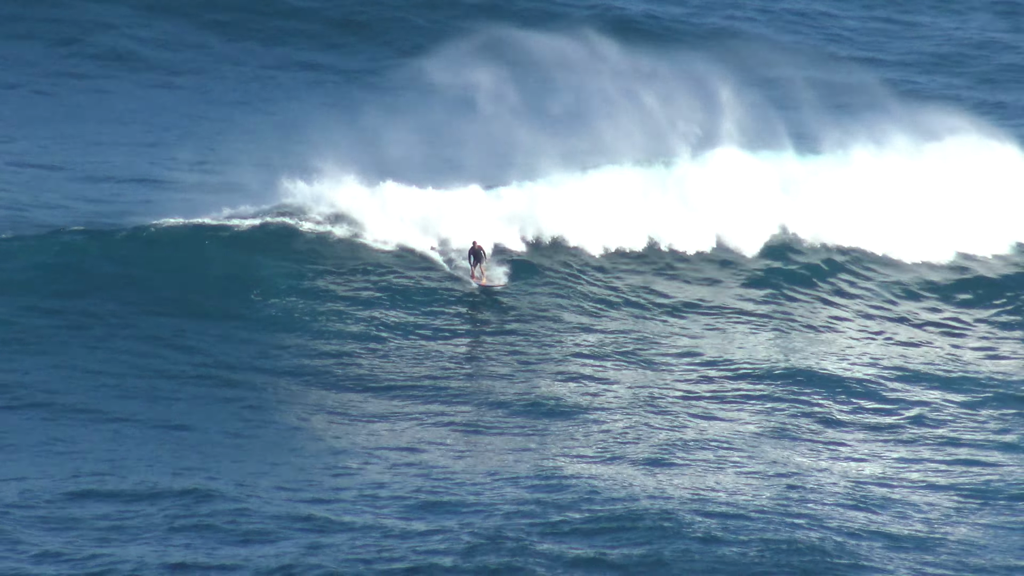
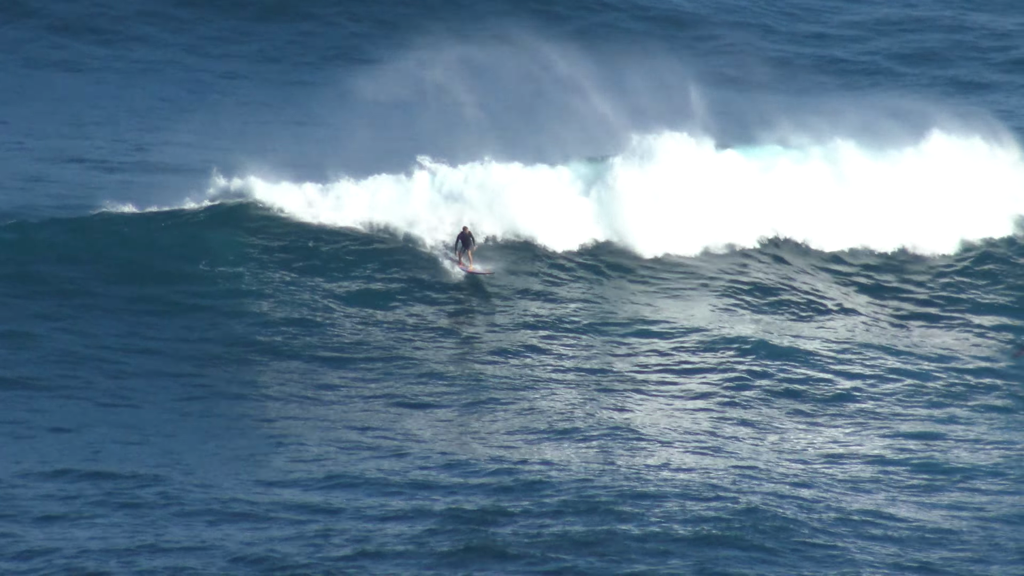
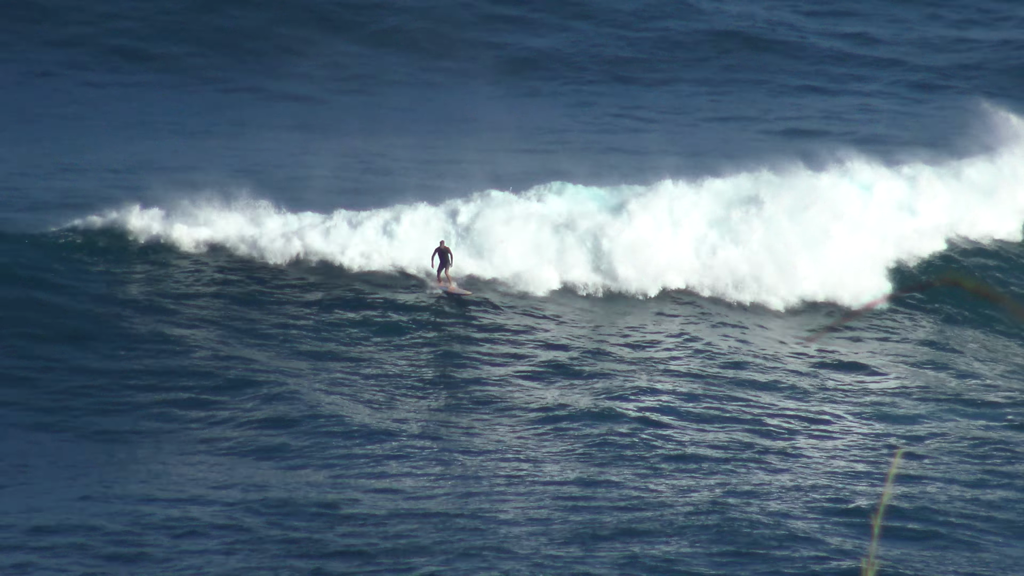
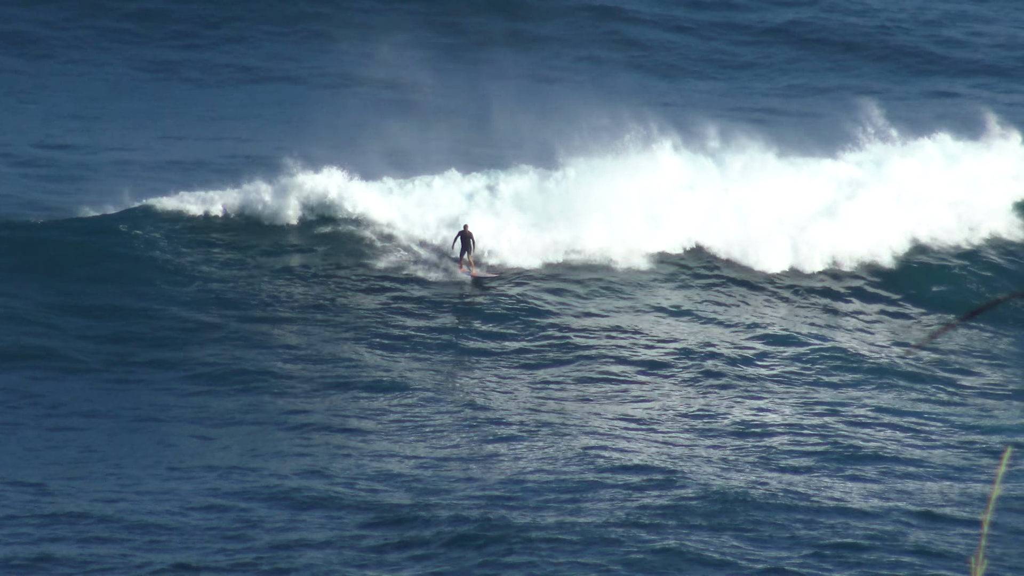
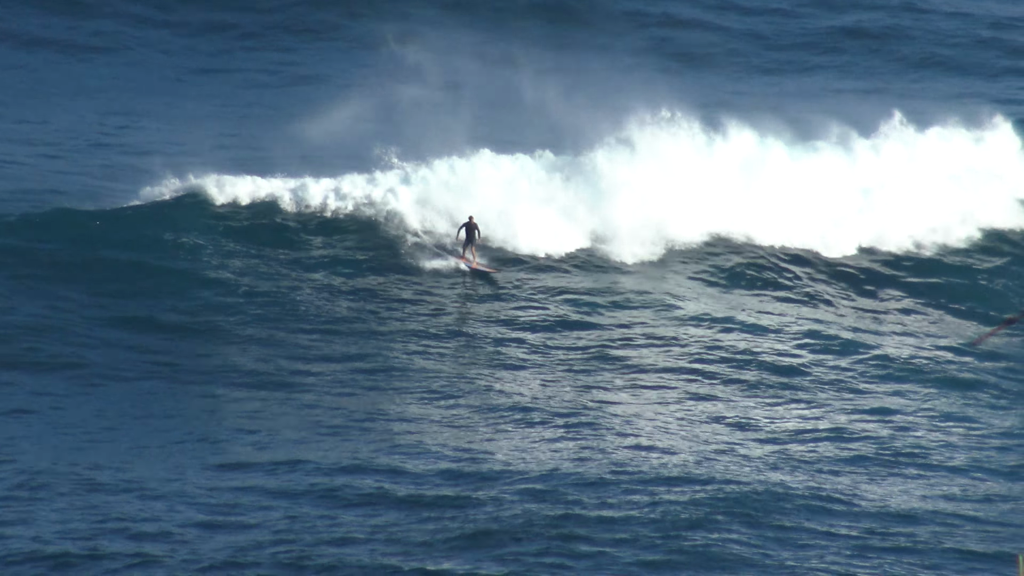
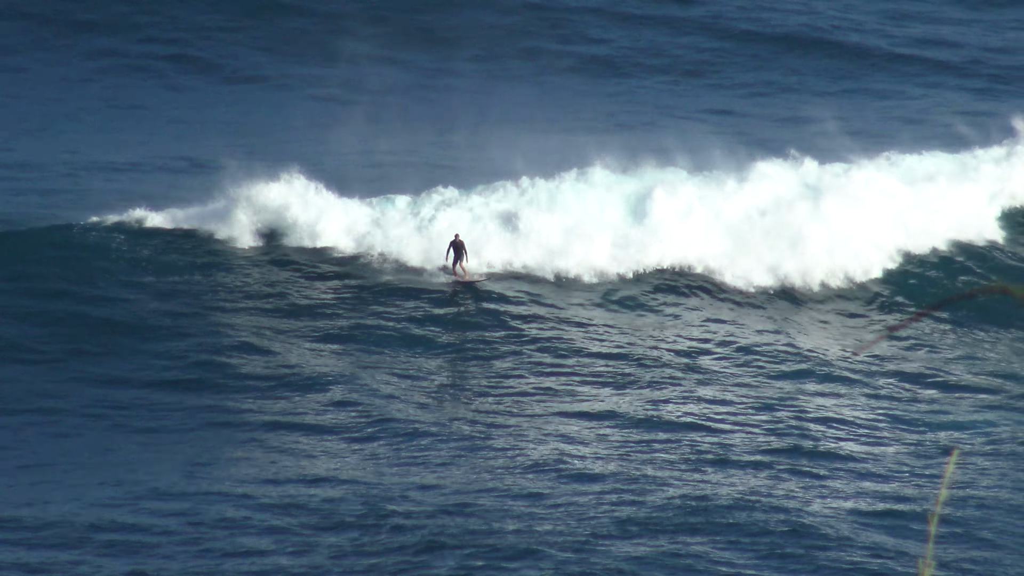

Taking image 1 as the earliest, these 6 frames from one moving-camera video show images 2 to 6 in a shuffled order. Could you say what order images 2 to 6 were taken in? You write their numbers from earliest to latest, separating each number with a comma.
2, 5, 4, 6, 3
